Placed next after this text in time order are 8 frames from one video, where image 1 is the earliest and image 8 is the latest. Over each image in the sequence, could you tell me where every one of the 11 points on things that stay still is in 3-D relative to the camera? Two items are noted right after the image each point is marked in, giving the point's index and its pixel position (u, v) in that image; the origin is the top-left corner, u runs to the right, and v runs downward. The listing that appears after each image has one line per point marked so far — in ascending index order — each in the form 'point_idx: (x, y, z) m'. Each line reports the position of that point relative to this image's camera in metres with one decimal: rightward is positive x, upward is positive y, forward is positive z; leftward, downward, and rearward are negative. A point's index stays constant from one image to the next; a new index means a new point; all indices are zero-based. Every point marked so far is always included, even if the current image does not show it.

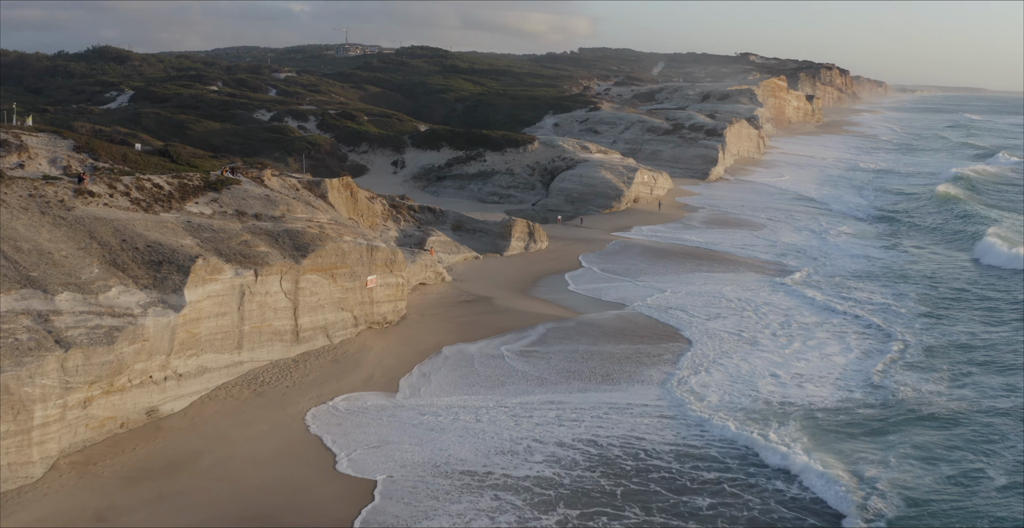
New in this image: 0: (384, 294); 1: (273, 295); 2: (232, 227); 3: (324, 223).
0: (-1.8, -0.4, +15.6) m
1: (-2.9, -0.4, +13.3) m
2: (-3.5, +0.5, +13.8) m
3: (-2.6, +0.6, +15.1) m
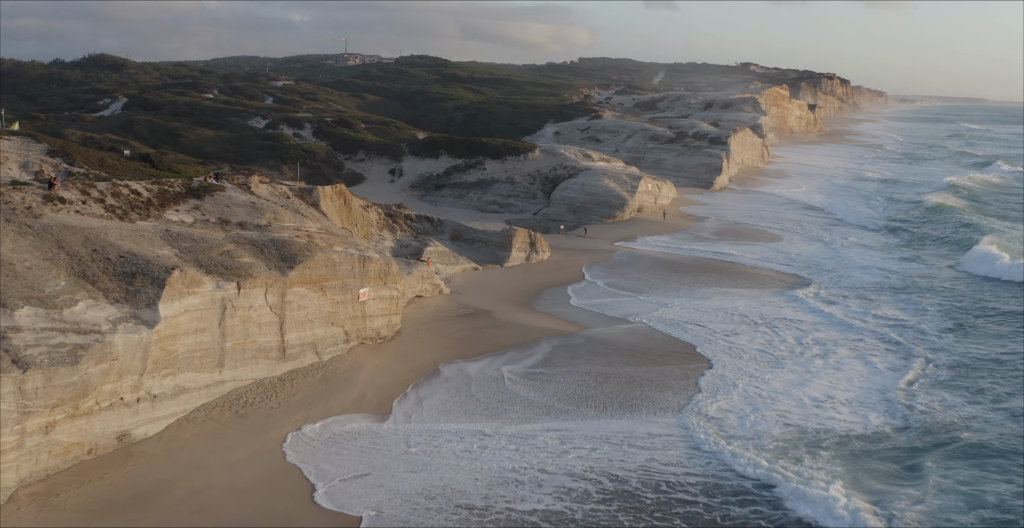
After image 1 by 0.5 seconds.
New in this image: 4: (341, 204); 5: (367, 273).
0: (-1.8, -0.6, +14.7) m
1: (-2.8, -0.5, +12.4) m
2: (-3.5, +0.3, +12.9) m
3: (-2.5, +0.4, +14.2) m
4: (-3.0, +1.0, +19.5) m
5: (-1.9, -0.1, +14.3) m
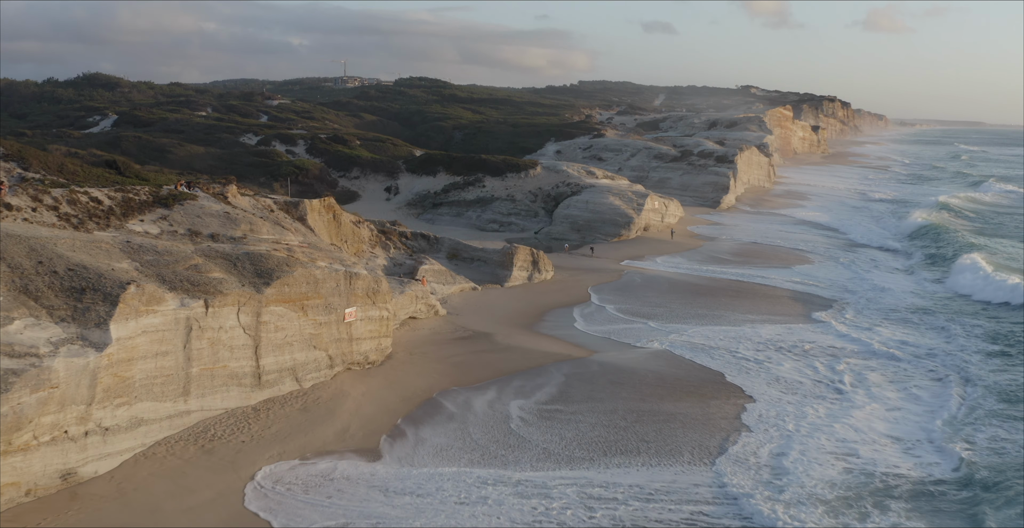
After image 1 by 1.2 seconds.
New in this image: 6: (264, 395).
0: (-1.7, -0.8, +13.3) m
1: (-2.8, -0.7, +11.0) m
2: (-3.4, +0.2, +11.5) m
3: (-2.5, +0.2, +12.8) m
4: (-3.0, +0.7, +18.2) m
5: (-1.8, -0.3, +12.9) m
6: (-2.6, -1.4, +11.7) m
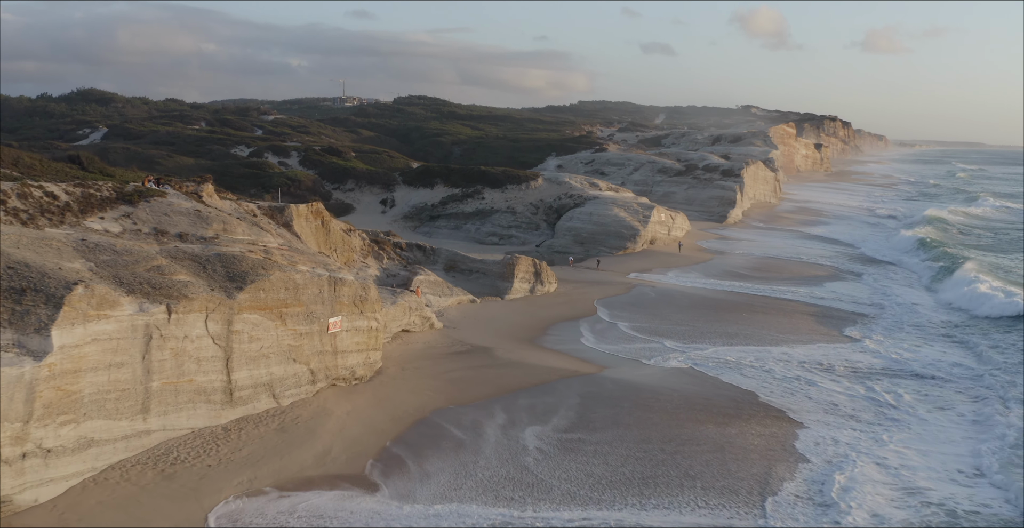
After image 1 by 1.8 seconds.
0: (-1.7, -0.8, +12.0) m
1: (-2.8, -0.7, +9.8) m
2: (-3.4, +0.1, +10.3) m
3: (-2.5, +0.2, +11.6) m
4: (-3.0, +0.6, +16.9) m
5: (-1.8, -0.4, +11.7) m
6: (-2.6, -1.4, +10.4) m
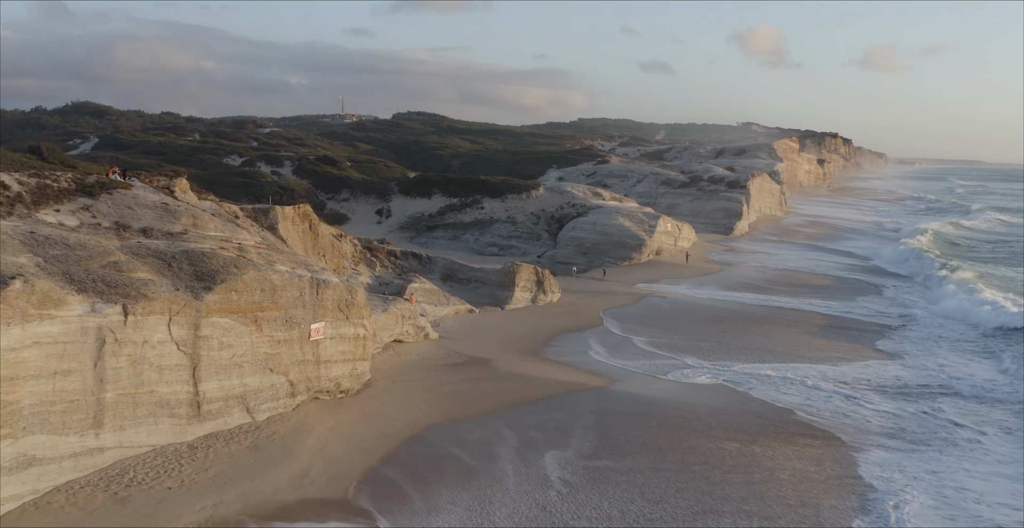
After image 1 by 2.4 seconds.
0: (-1.7, -0.9, +10.9) m
1: (-2.8, -0.6, +8.6) m
2: (-3.4, +0.2, +9.2) m
3: (-2.5, +0.2, +10.5) m
4: (-2.9, +0.5, +15.8) m
5: (-1.8, -0.4, +10.6) m
6: (-2.6, -1.4, +9.3) m
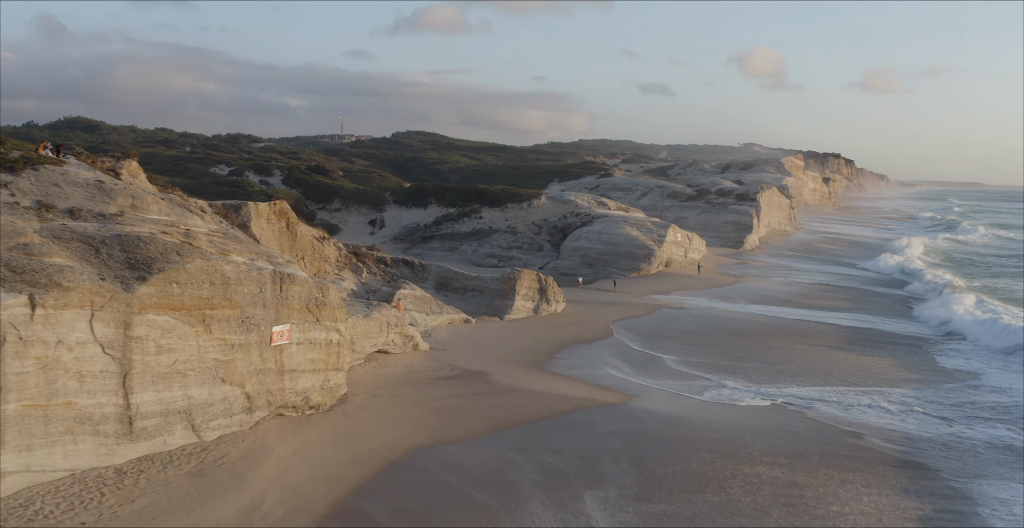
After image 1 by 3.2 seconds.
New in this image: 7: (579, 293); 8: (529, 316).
0: (-1.7, -0.8, +9.2) m
1: (-2.8, -0.5, +7.0) m
2: (-3.4, +0.3, +7.5) m
3: (-2.5, +0.2, +8.8) m
4: (-2.9, +0.5, +14.2) m
5: (-1.8, -0.3, +8.9) m
6: (-2.6, -1.3, +7.6) m
7: (+1.2, -0.5, +19.8) m
8: (+0.3, -0.8, +16.9) m
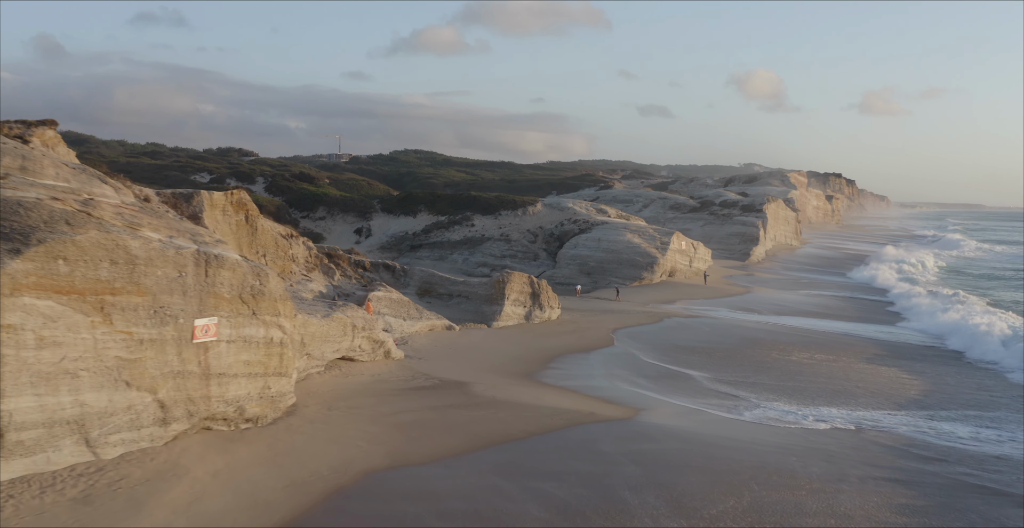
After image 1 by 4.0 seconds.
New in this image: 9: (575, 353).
0: (-1.8, -0.7, +7.6) m
1: (-2.9, -0.3, +5.4) m
2: (-3.5, +0.4, +5.9) m
3: (-2.6, +0.4, +7.2) m
4: (-3.1, +0.5, +12.6) m
5: (-1.9, -0.2, +7.3) m
6: (-2.7, -1.1, +6.0) m
7: (+1.1, -0.6, +18.2) m
8: (+0.1, -0.8, +15.3) m
9: (+0.7, -1.0, +13.3) m
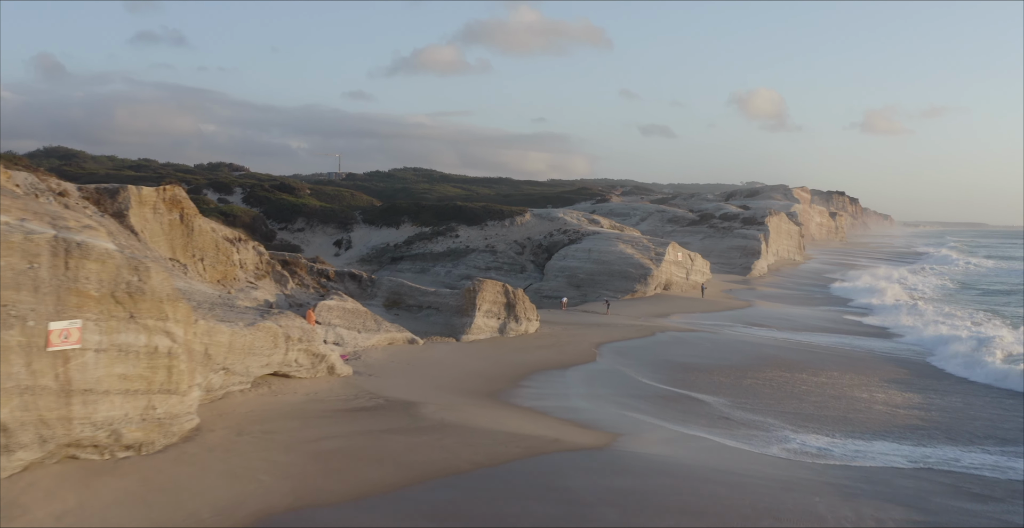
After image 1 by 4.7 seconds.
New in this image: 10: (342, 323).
0: (-2.2, -0.6, +6.2) m
1: (-3.2, -0.3, +4.0) m
2: (-3.8, +0.5, +4.5) m
3: (-2.9, +0.4, +5.8) m
4: (-3.4, +0.4, +11.2) m
5: (-2.3, -0.1, +5.9) m
6: (-3.0, -1.0, +4.6) m
7: (+0.8, -0.8, +16.8) m
8: (-0.2, -0.9, +13.8) m
9: (+0.4, -1.1, +11.9) m
10: (-1.8, -0.6, +11.5) m
